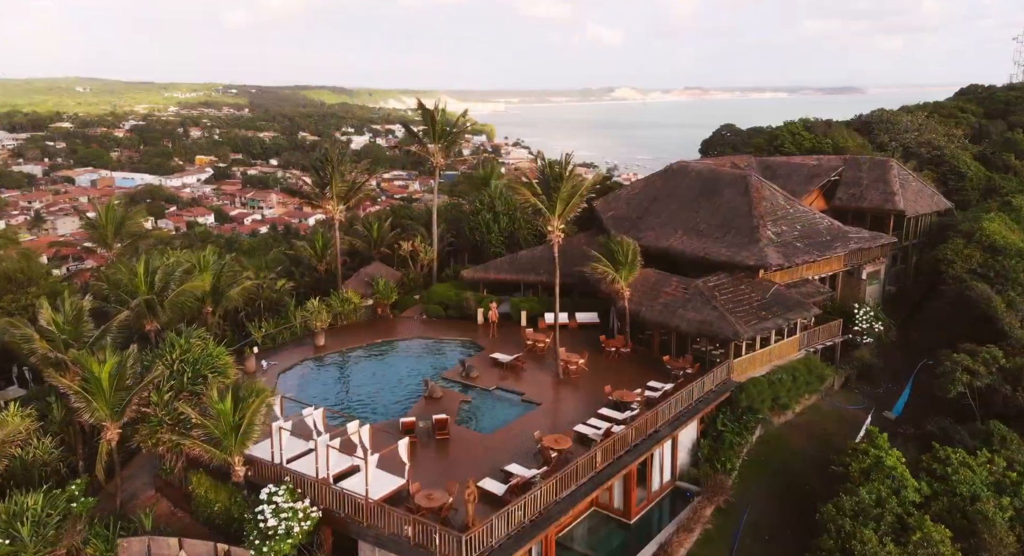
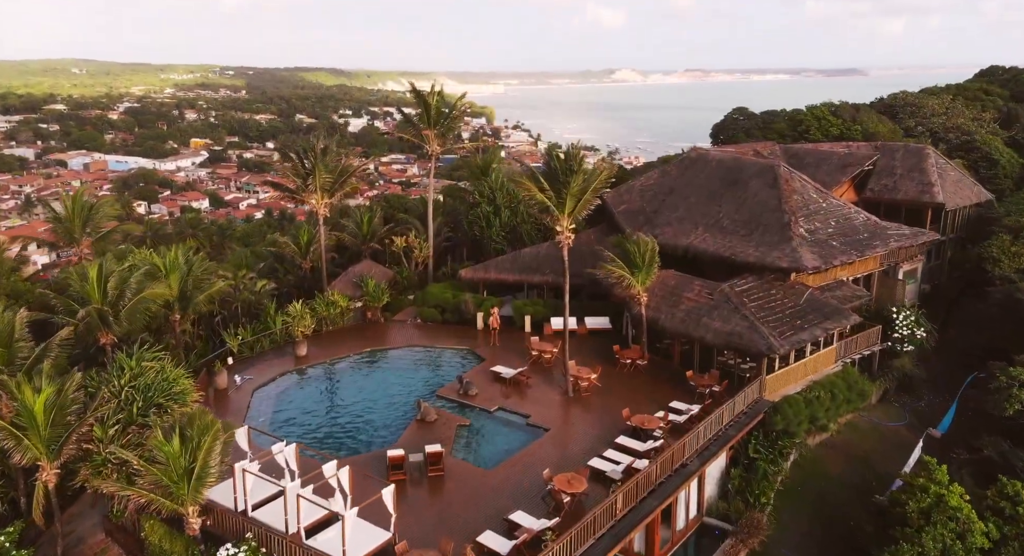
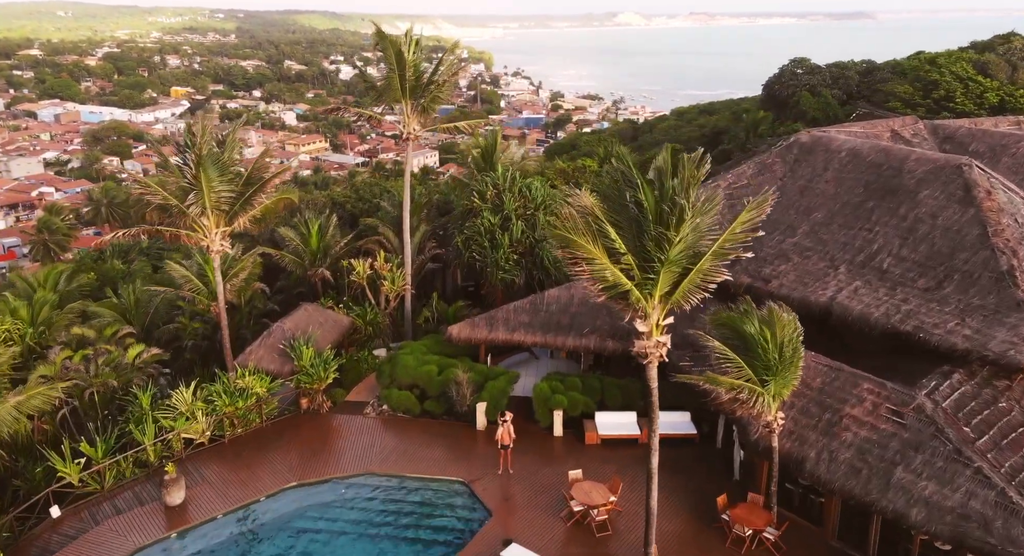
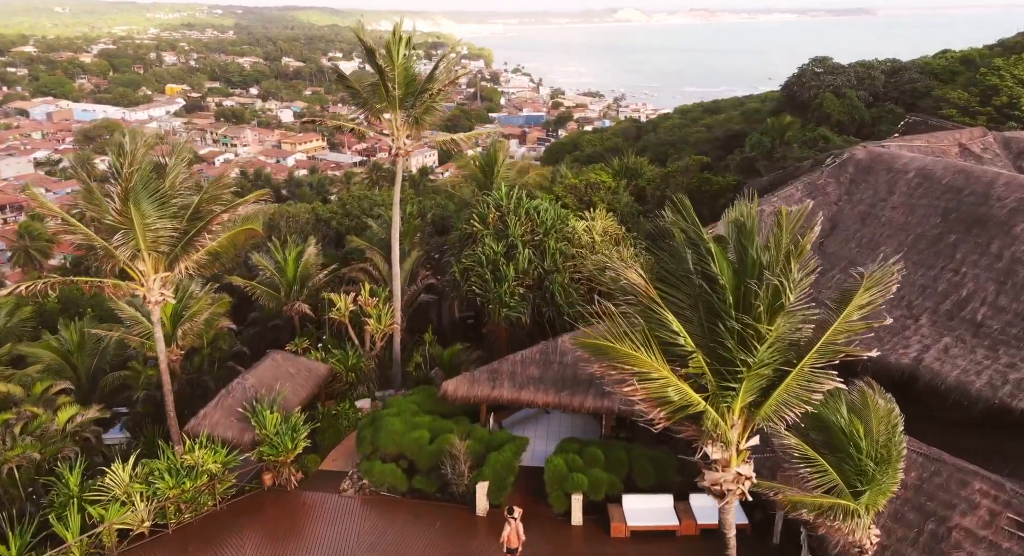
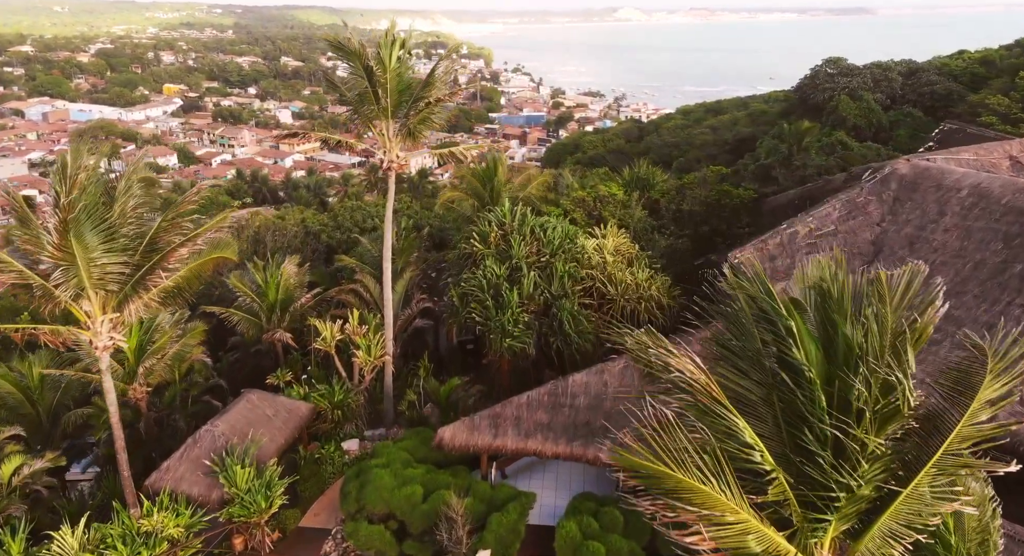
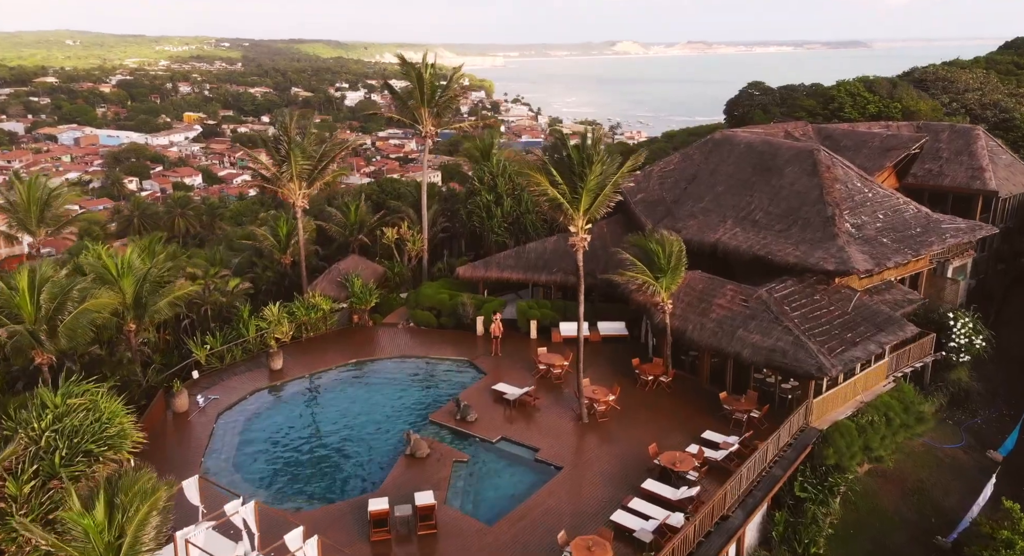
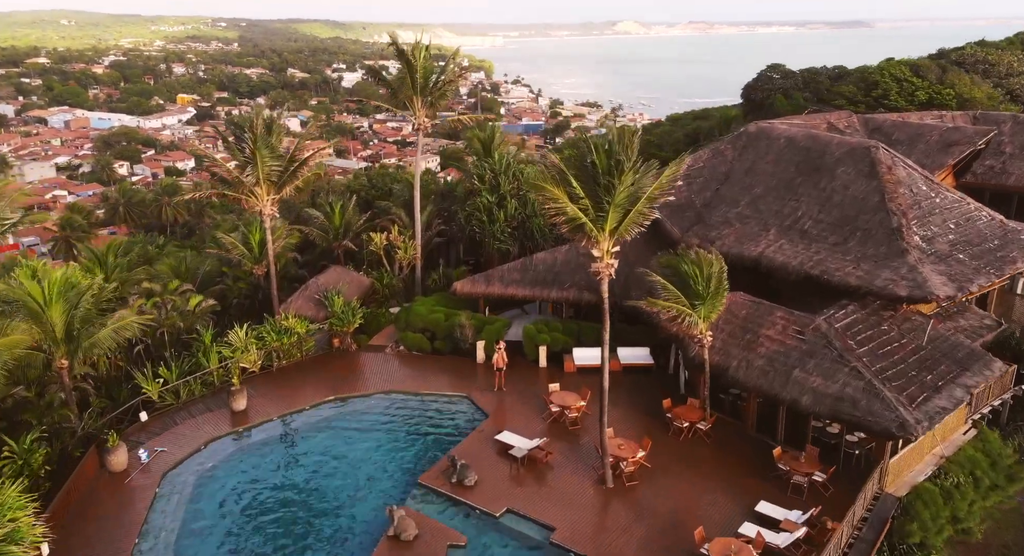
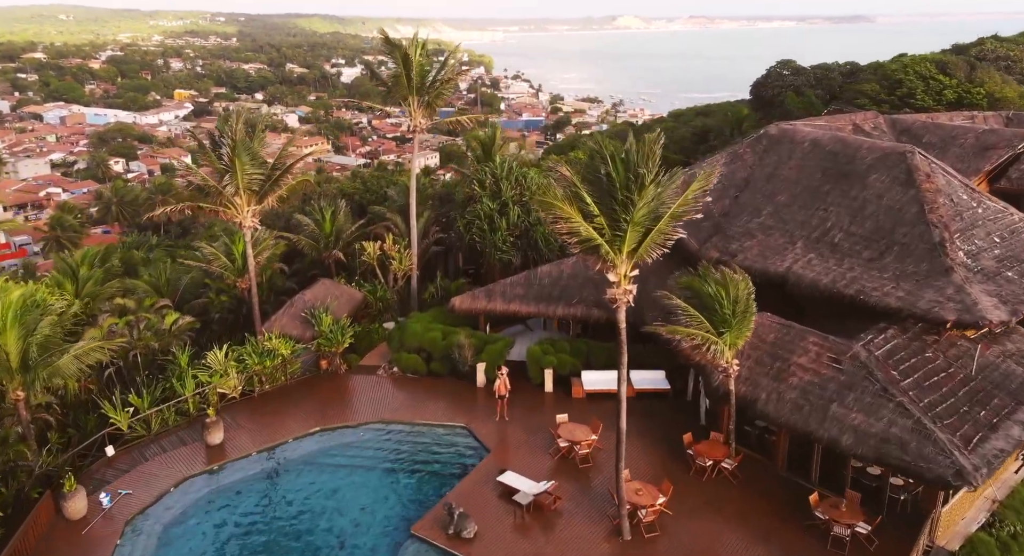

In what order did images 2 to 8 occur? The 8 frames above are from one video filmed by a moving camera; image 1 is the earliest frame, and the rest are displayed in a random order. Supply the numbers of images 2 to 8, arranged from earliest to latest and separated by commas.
2, 6, 7, 8, 3, 4, 5
